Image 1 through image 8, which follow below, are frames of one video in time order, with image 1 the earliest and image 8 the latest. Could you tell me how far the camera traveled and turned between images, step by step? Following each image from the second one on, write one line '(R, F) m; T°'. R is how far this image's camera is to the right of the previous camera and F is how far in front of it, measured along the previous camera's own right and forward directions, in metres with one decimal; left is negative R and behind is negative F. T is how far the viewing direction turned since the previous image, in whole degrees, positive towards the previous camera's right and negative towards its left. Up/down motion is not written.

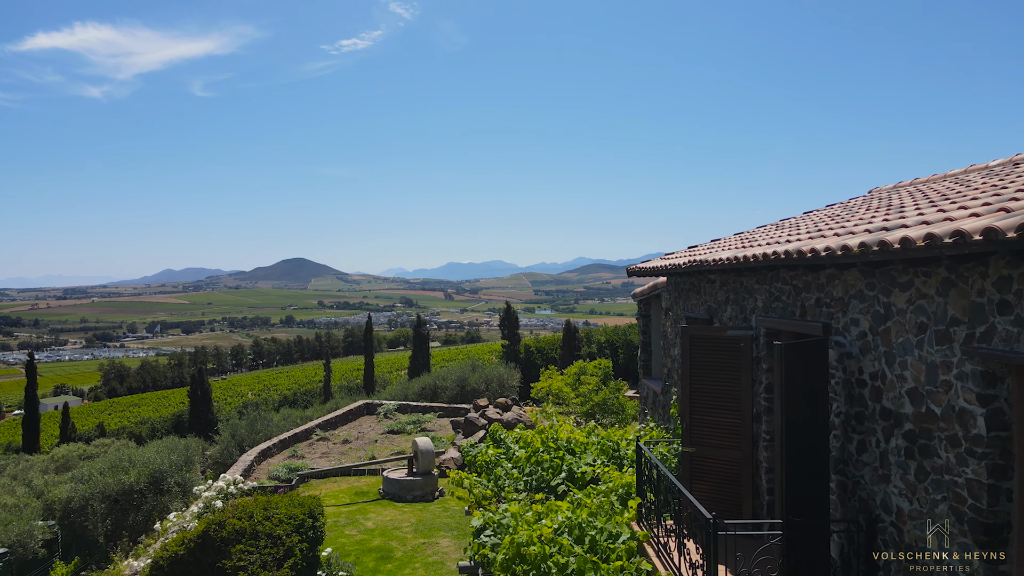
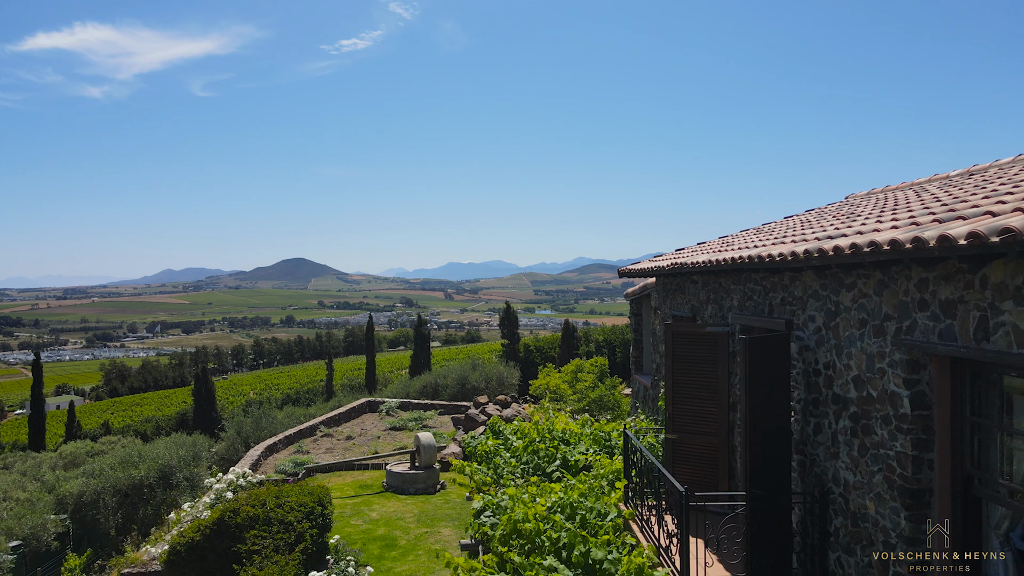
(0.0, -0.5) m; 0°
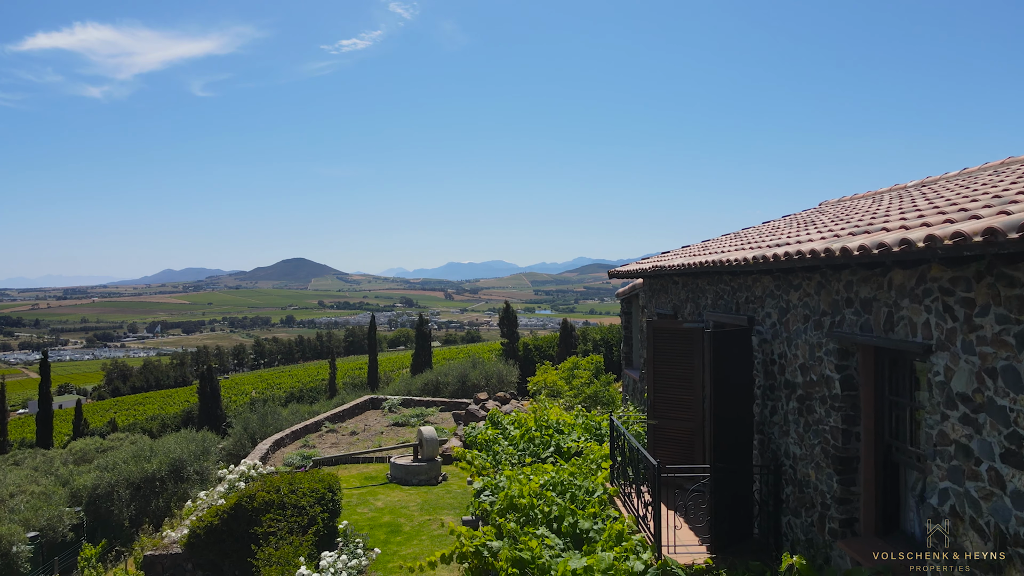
(0.0, -0.6) m; 0°
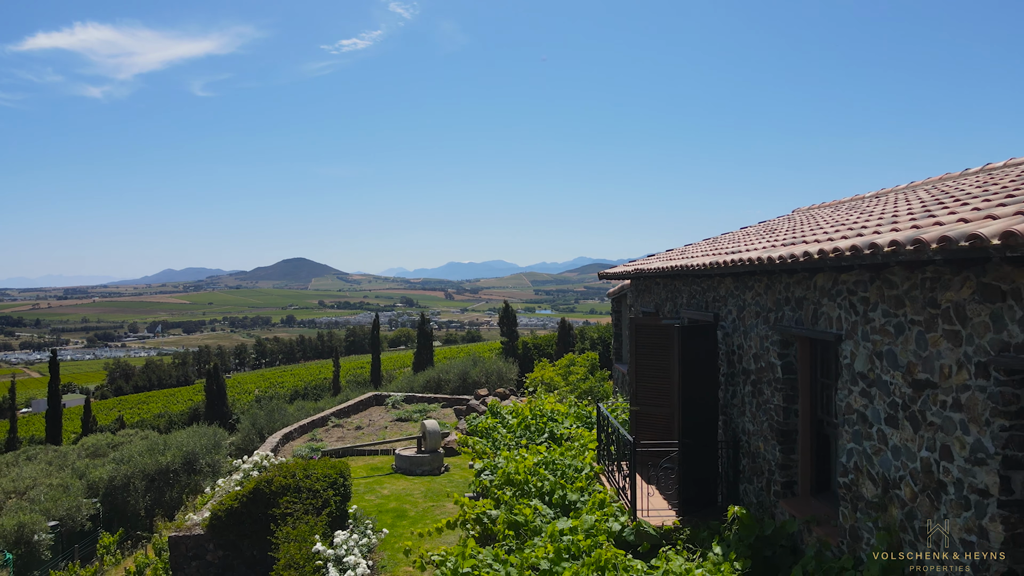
(0.0, -0.8) m; 0°
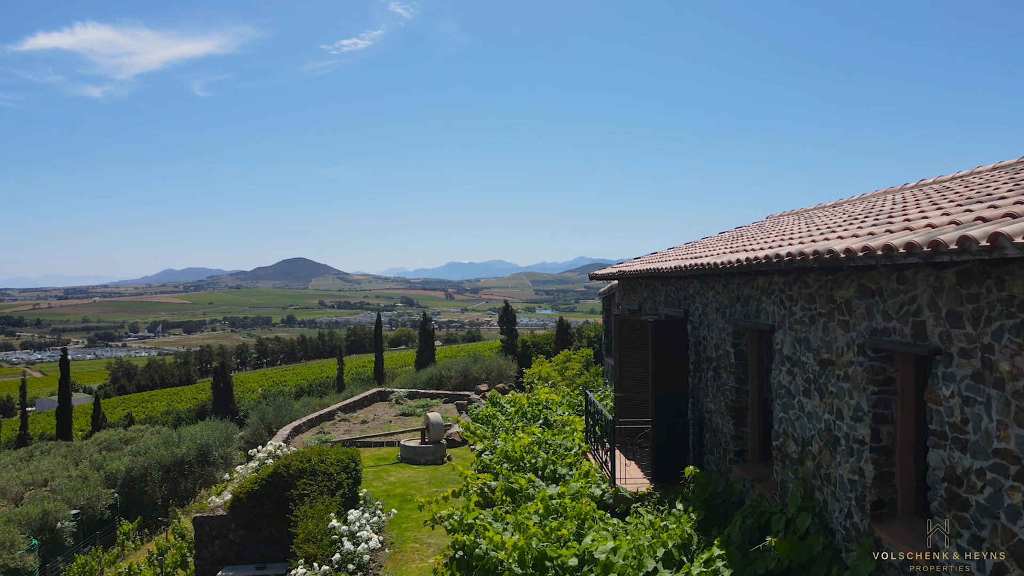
(0.0, -0.9) m; 0°
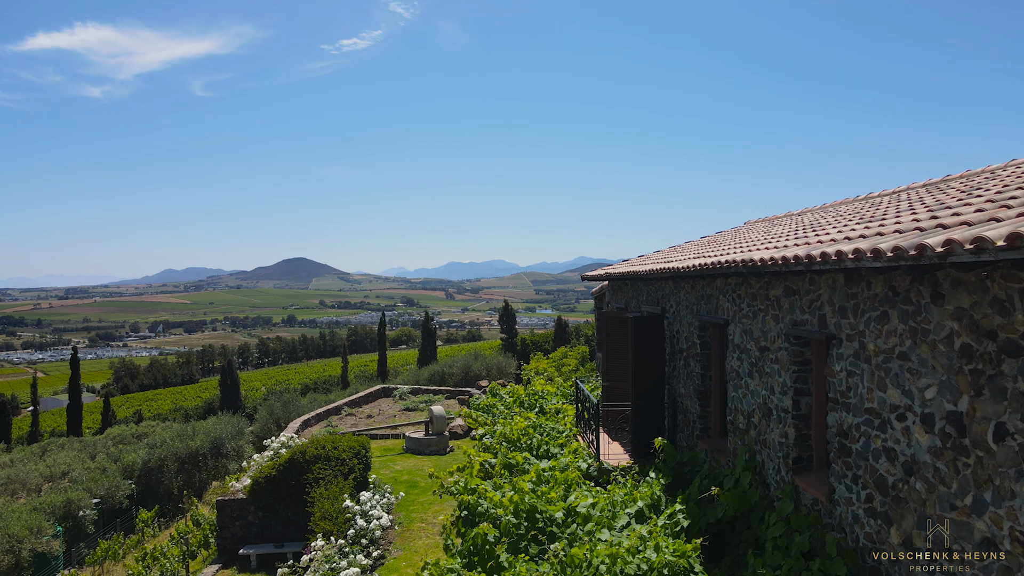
(0.0, -0.9) m; 0°
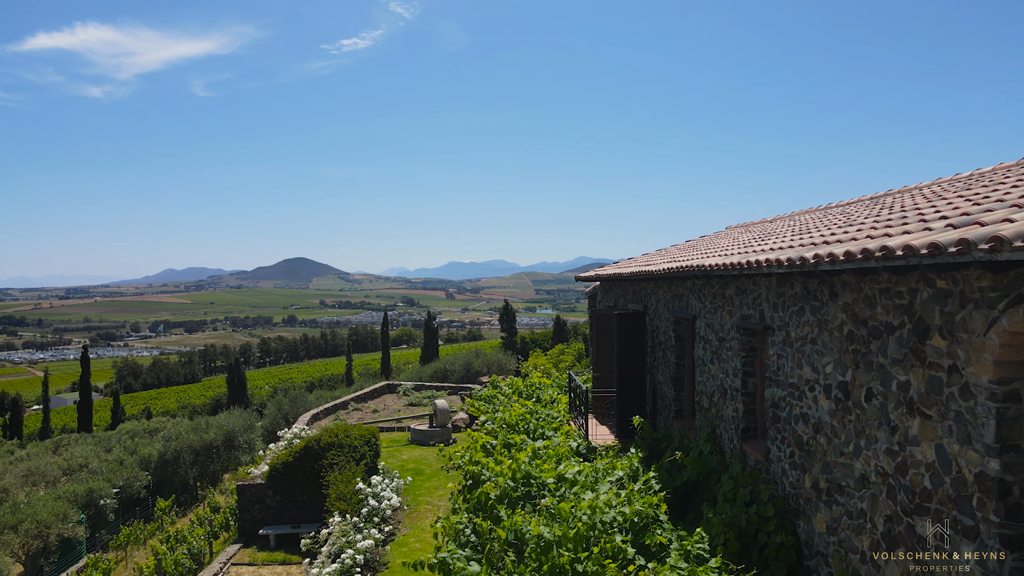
(0.0, -0.9) m; 0°
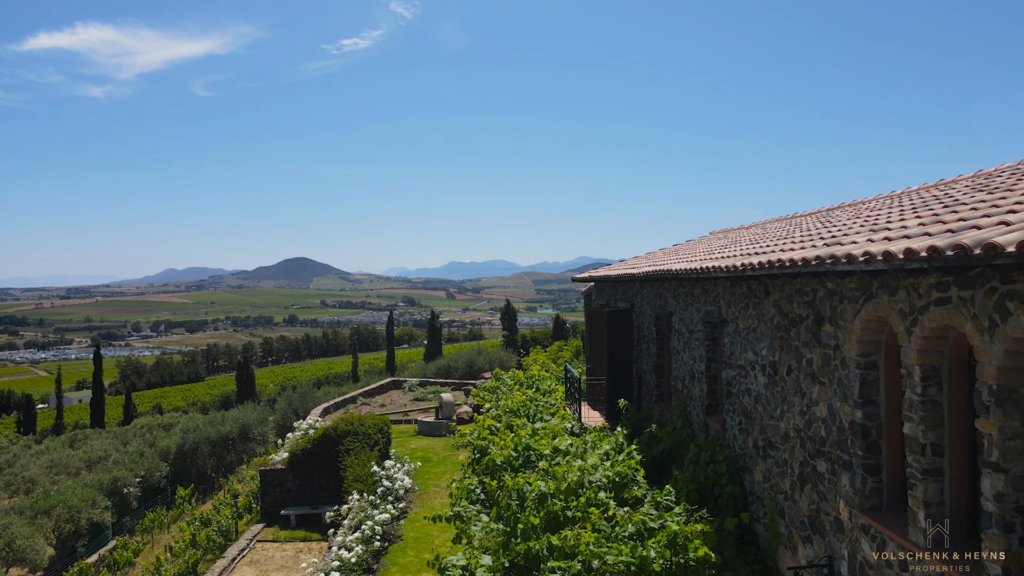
(0.0, -1.1) m; 0°
